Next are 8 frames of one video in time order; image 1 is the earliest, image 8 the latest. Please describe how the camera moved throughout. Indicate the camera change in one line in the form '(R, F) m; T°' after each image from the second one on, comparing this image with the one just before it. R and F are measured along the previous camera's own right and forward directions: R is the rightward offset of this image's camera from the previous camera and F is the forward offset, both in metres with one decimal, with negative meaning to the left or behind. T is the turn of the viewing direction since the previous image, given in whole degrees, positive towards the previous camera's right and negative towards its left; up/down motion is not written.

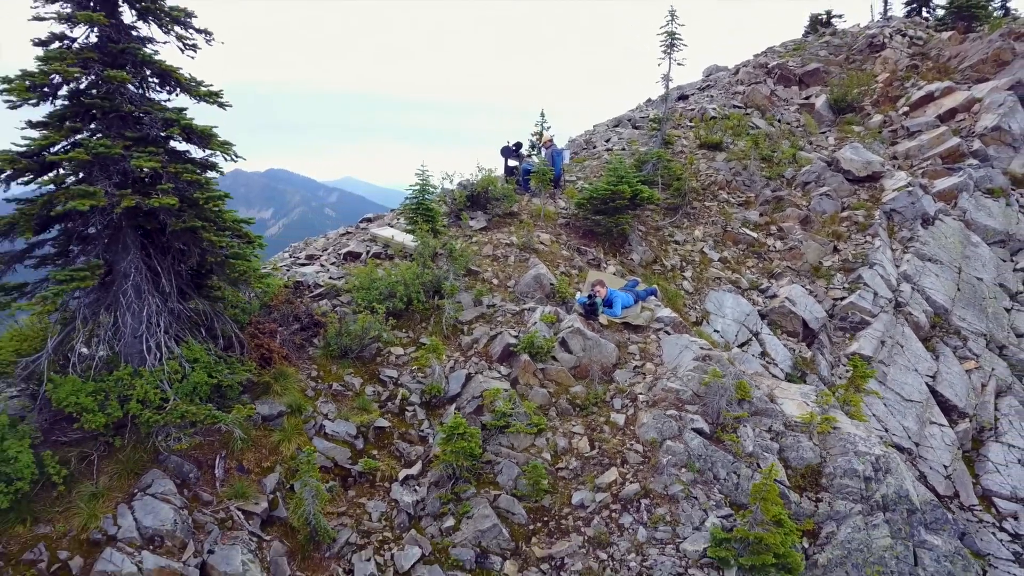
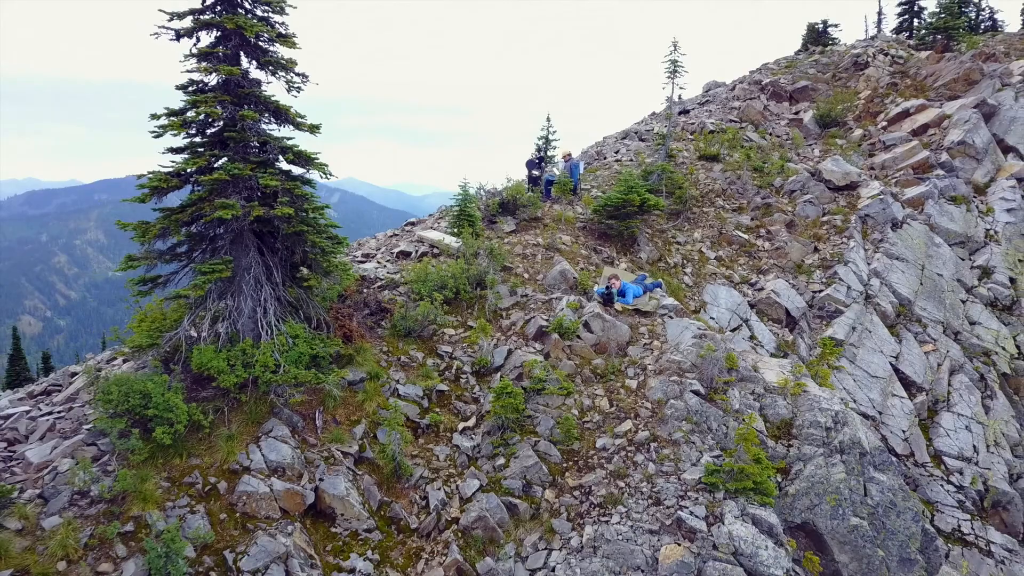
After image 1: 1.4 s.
(-0.4, -2.0) m; 0°
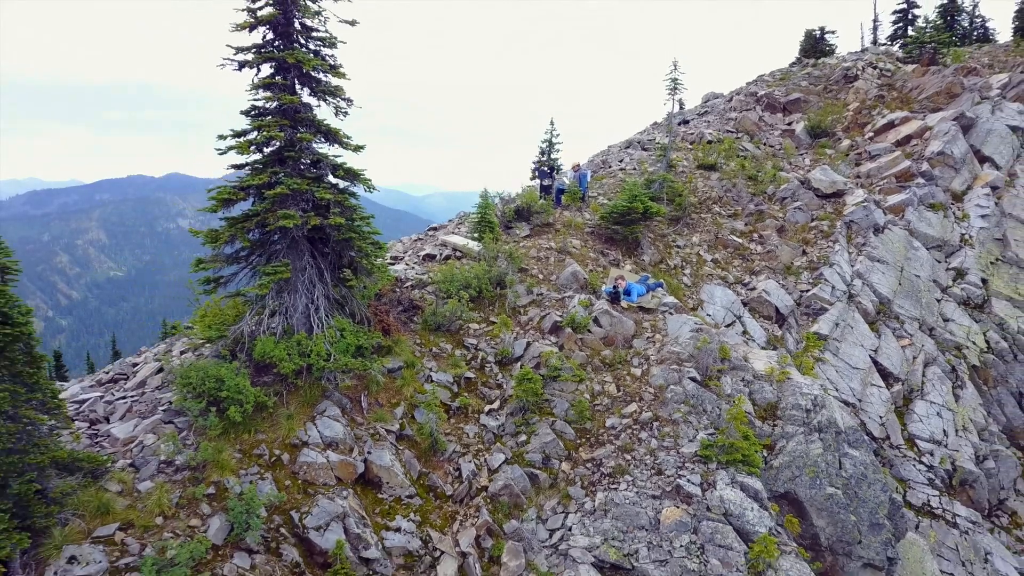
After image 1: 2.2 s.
(-0.3, -1.3) m; 0°
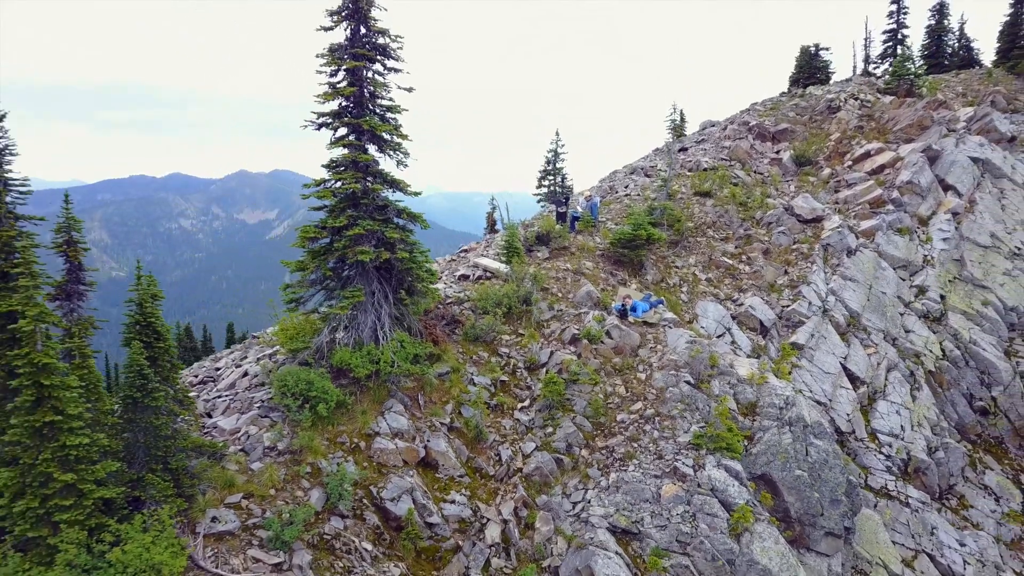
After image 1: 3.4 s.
(-0.5, -2.4) m; 0°
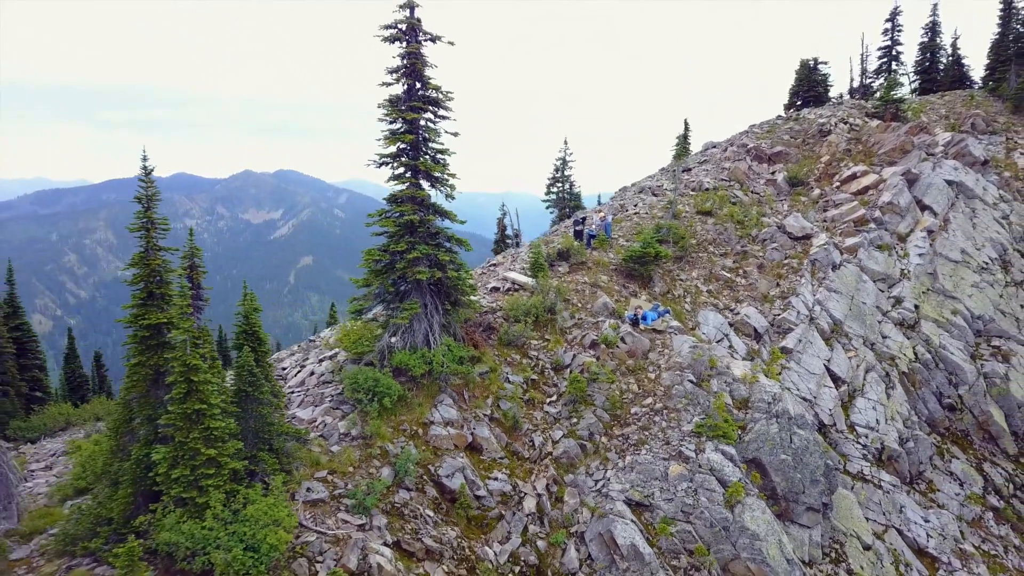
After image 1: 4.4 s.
(-0.5, -2.4) m; 0°
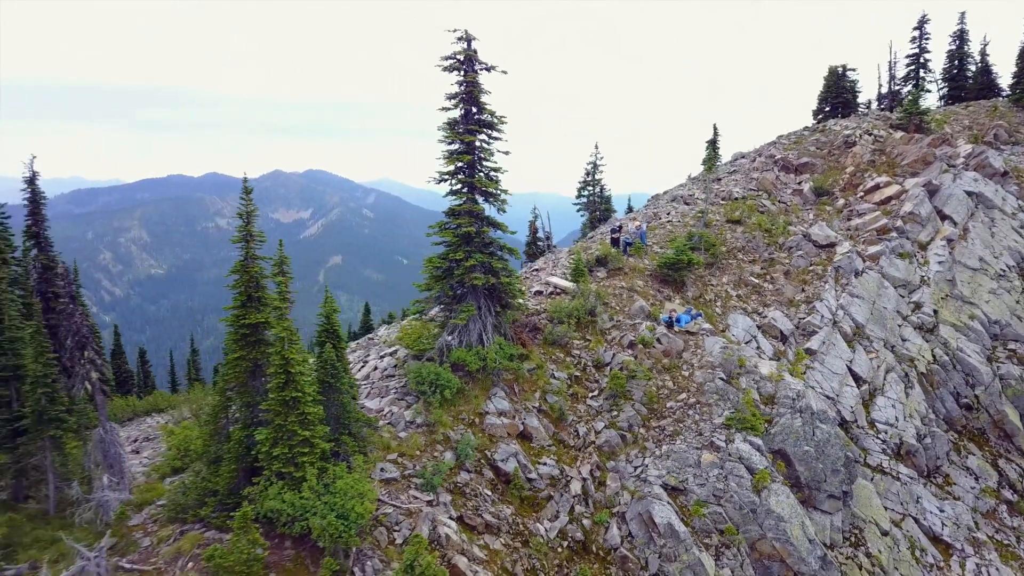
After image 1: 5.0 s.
(-0.5, -1.6) m; -2°
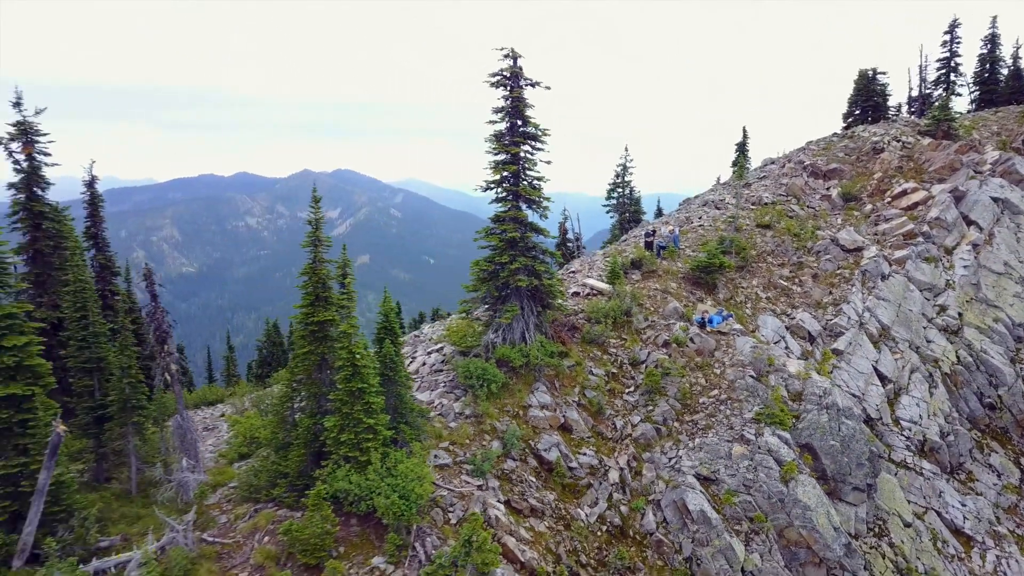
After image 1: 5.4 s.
(-0.4, -1.1) m; -2°
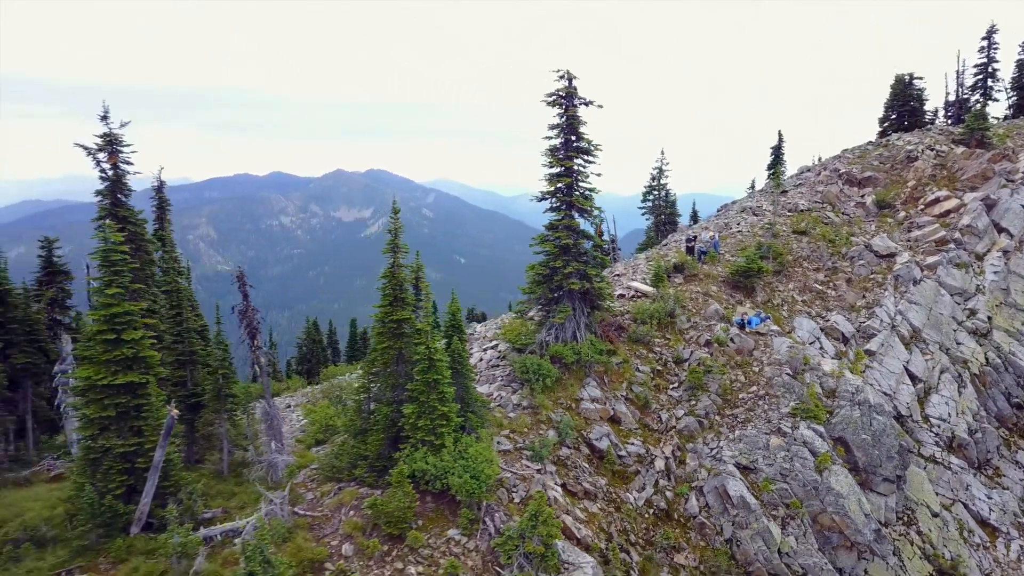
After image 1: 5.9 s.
(-0.6, -1.6) m; -2°
